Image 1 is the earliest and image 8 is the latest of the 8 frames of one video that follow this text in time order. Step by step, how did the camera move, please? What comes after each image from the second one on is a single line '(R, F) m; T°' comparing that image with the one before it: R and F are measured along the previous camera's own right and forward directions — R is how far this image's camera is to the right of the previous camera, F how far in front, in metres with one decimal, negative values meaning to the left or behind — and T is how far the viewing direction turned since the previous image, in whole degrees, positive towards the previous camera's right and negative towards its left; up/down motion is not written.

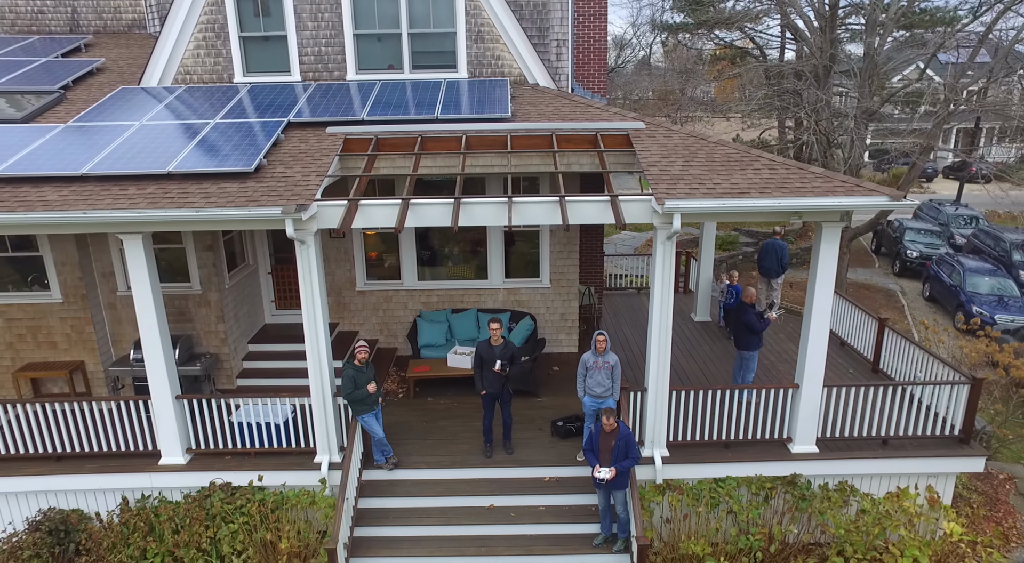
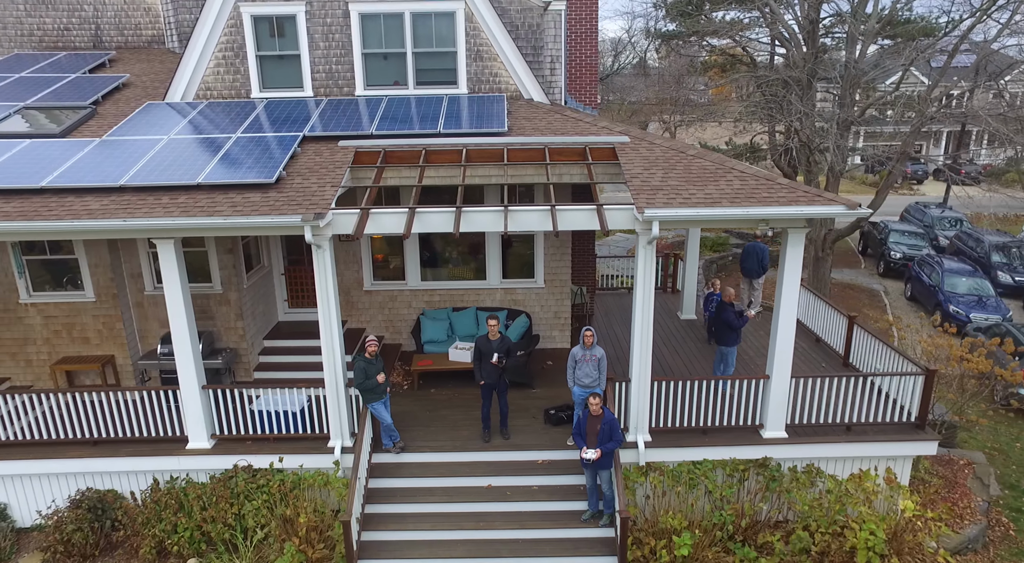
(0.0, -0.8) m; 0°
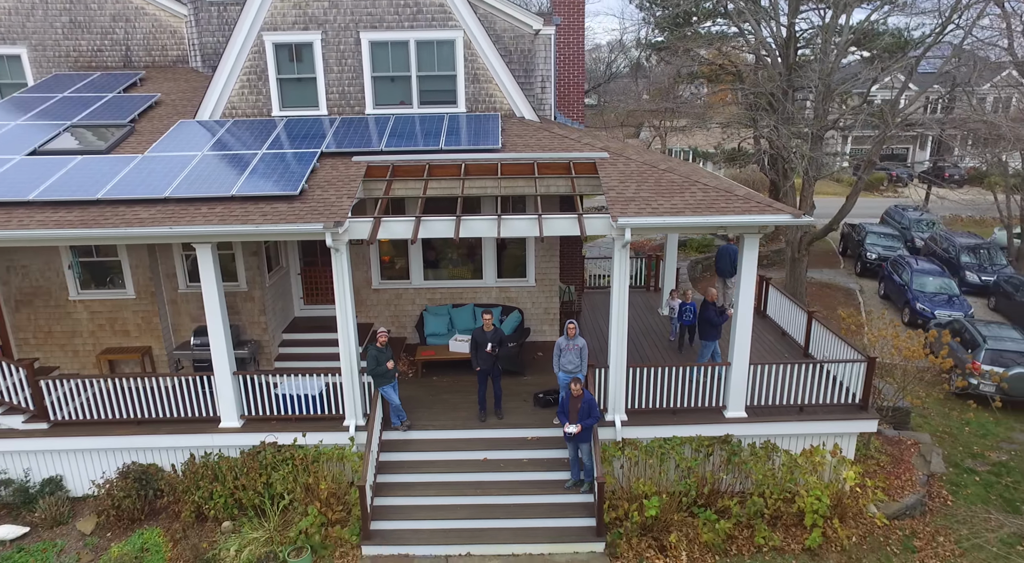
(+0.1, -1.2) m; 0°
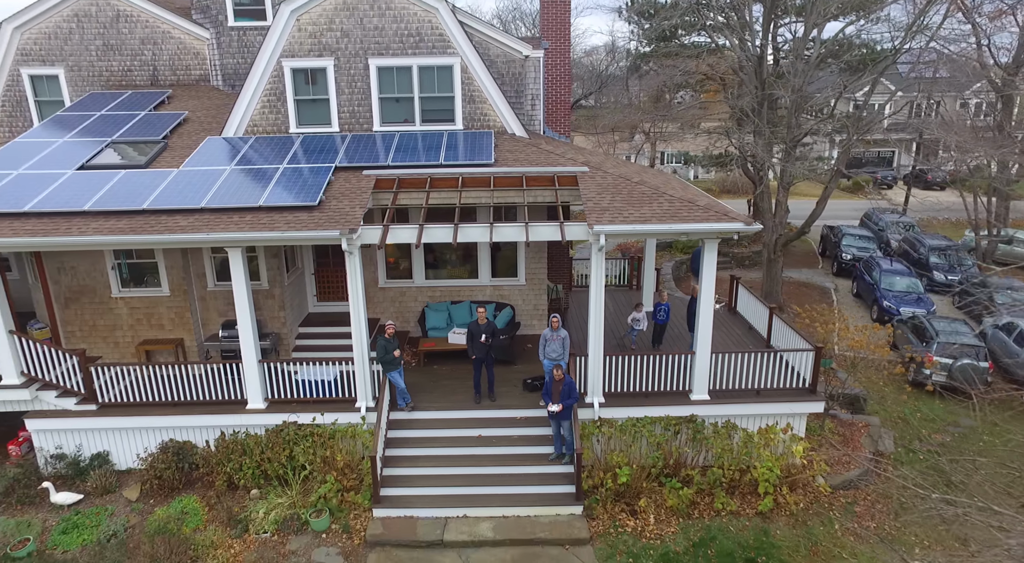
(+0.1, -1.3) m; 0°
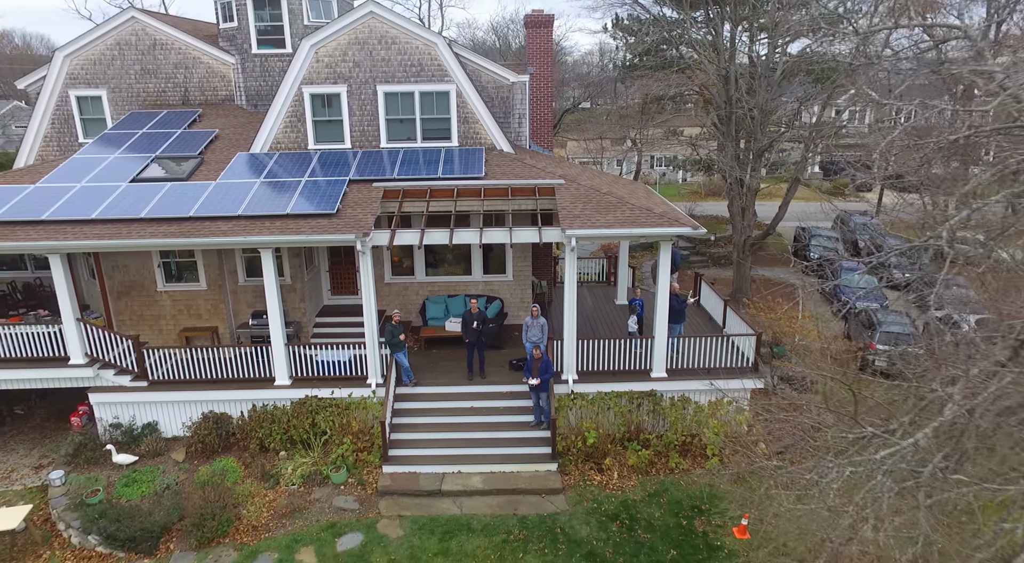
(+0.2, -2.0) m; 0°
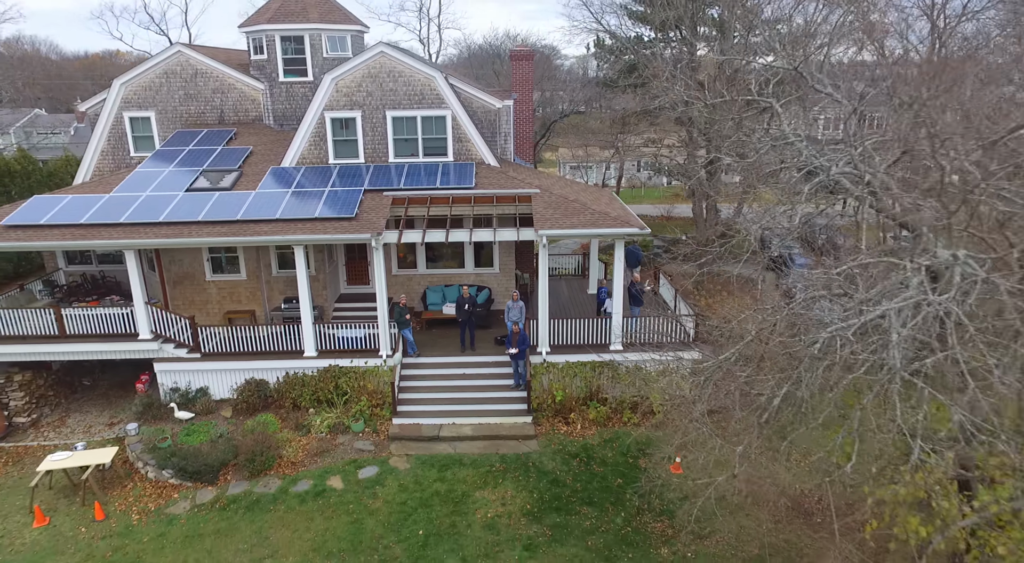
(+0.3, -3.0) m; 0°
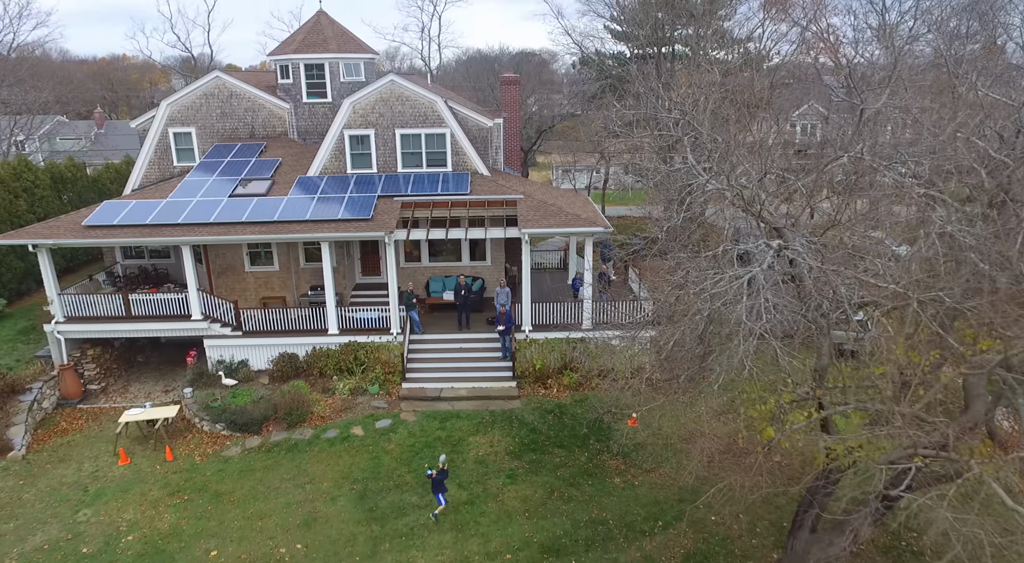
(+0.3, -3.2) m; 0°
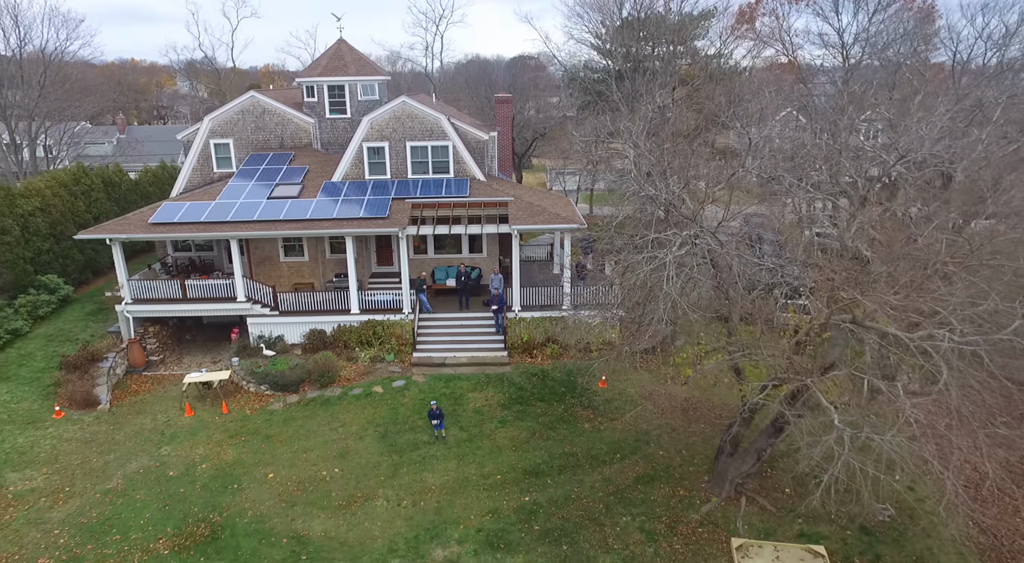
(+0.2, -3.7) m; 0°
